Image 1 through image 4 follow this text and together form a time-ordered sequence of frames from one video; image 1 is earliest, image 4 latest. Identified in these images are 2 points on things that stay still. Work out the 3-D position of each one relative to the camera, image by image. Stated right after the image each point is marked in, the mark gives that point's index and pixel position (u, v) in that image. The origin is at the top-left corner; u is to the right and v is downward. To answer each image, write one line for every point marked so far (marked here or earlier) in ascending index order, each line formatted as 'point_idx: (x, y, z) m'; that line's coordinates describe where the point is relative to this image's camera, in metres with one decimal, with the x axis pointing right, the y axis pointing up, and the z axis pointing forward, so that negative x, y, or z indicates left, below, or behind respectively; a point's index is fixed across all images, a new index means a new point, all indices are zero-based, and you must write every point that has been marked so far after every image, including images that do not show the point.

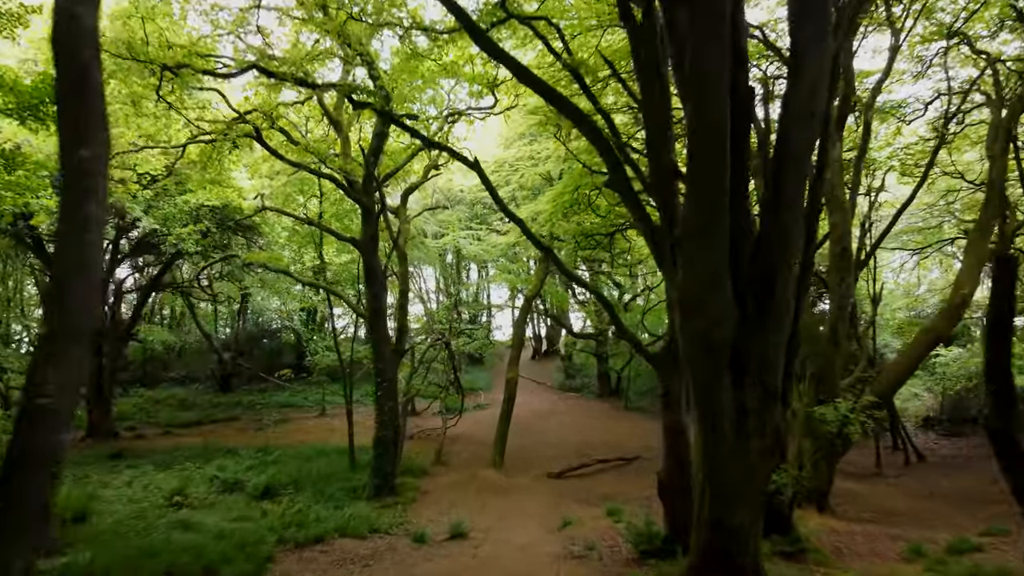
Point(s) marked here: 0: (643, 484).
0: (+2.5, -3.7, +13.8) m
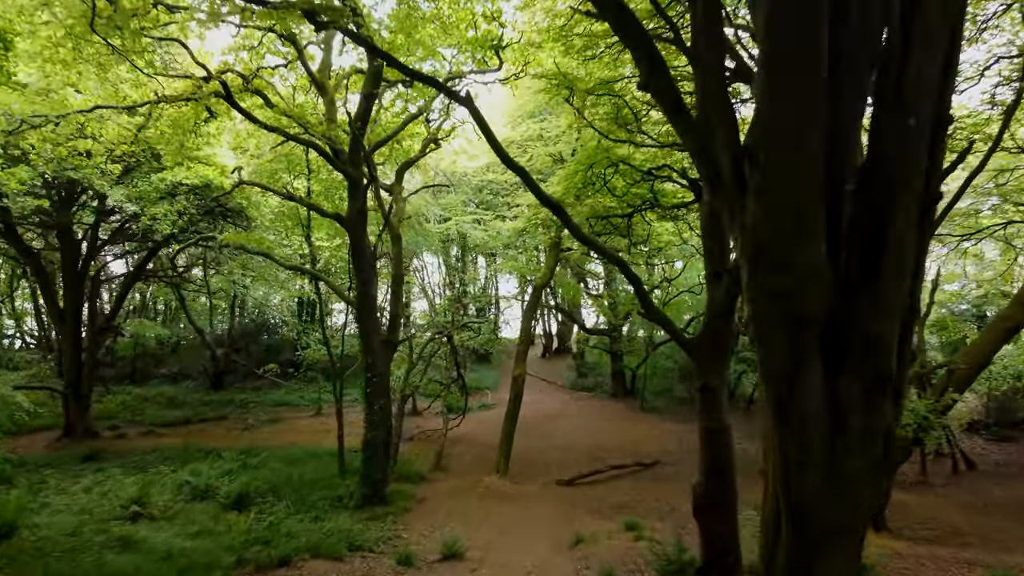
0: (+2.6, -3.5, +12.5) m
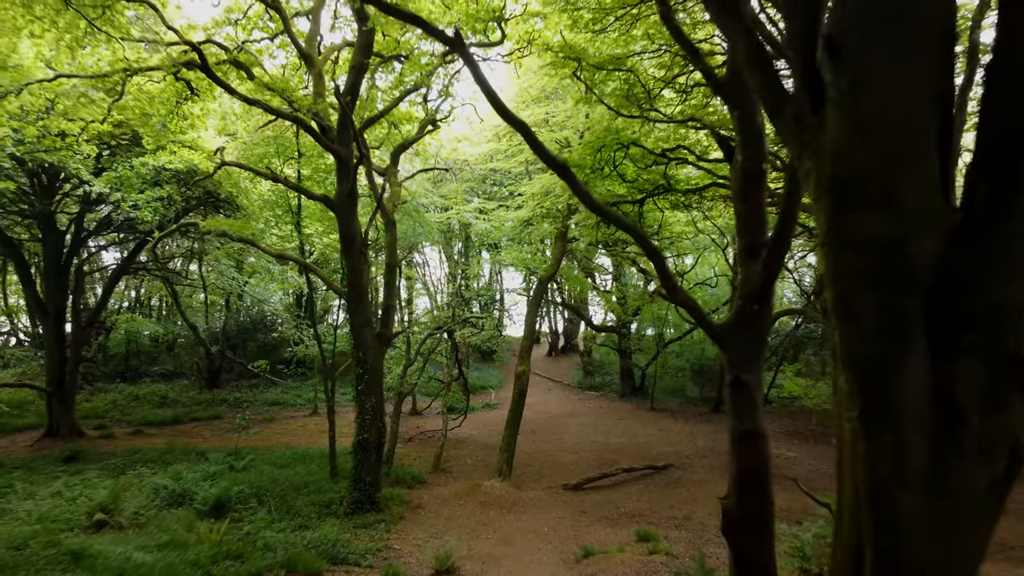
0: (+2.6, -3.4, +11.6) m
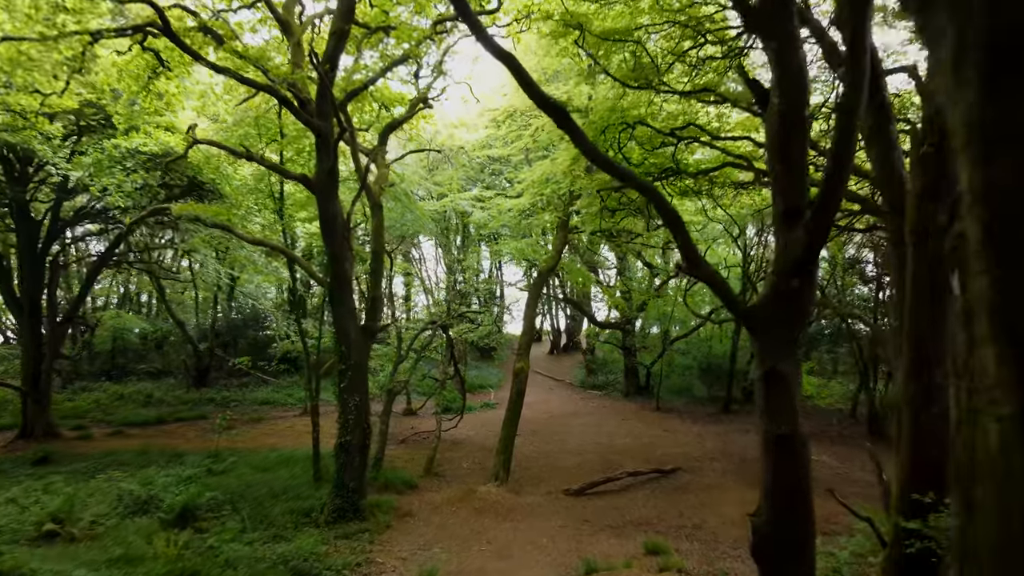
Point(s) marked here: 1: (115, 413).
0: (+2.6, -3.2, +10.8) m
1: (-9.6, -3.0, +17.6) m
